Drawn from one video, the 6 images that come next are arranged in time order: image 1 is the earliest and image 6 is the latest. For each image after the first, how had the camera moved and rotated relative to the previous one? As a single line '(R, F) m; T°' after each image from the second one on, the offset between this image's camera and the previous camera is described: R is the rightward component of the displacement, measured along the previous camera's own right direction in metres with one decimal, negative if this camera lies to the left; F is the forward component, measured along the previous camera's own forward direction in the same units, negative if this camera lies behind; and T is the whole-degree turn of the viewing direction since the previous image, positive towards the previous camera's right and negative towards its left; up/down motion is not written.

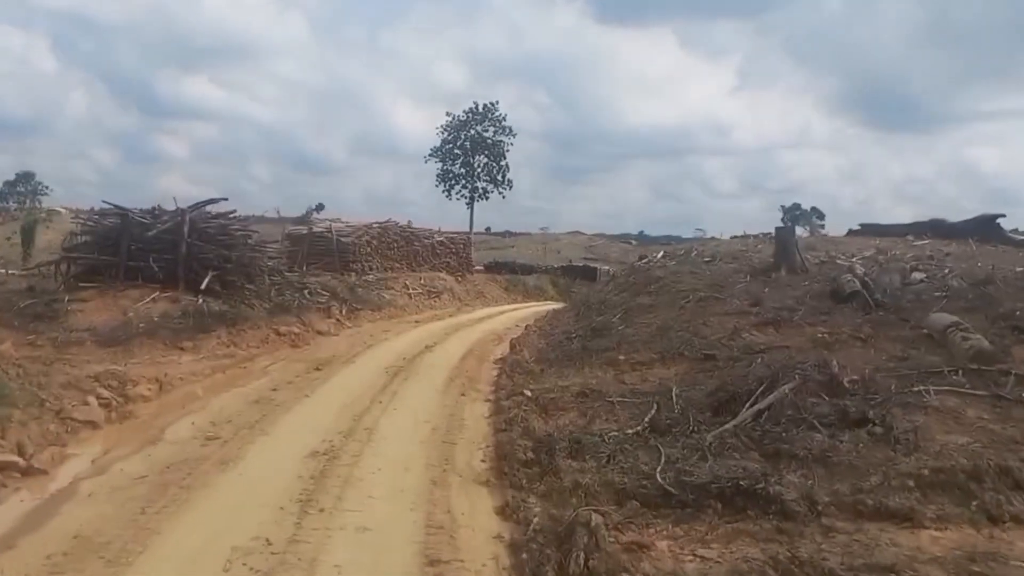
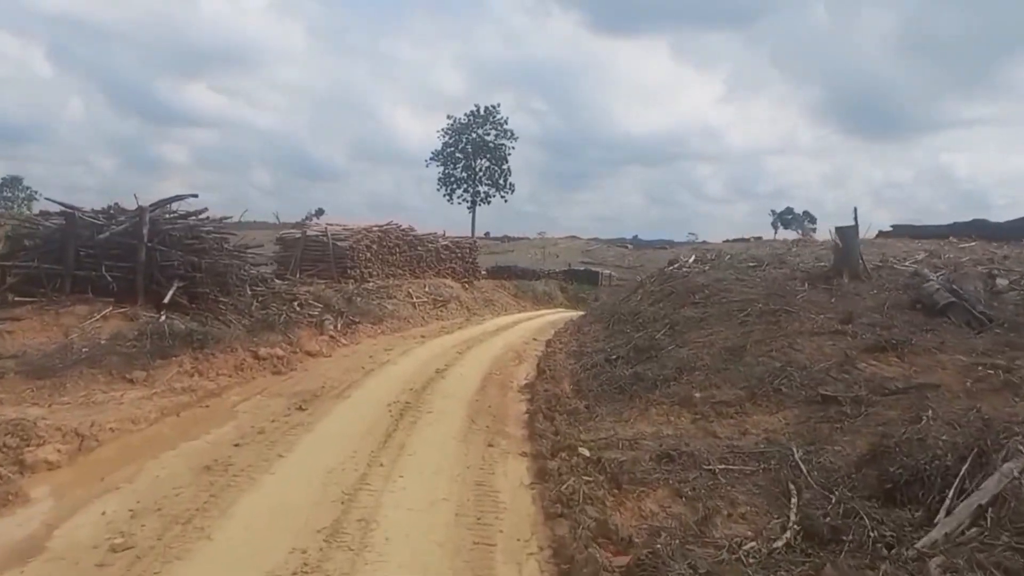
(-0.4, +2.8) m; 0°
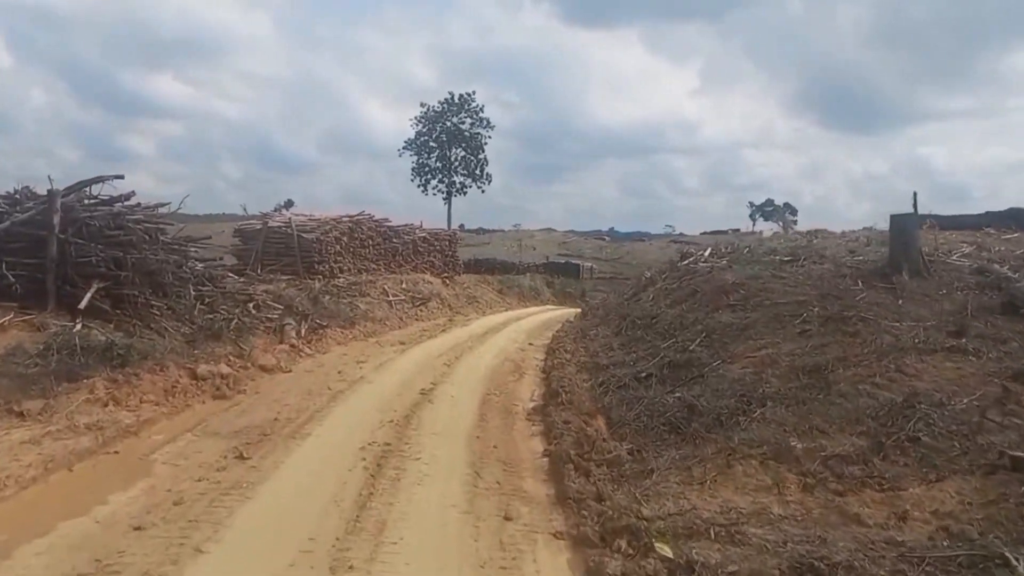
(-0.3, +2.7) m; +1°
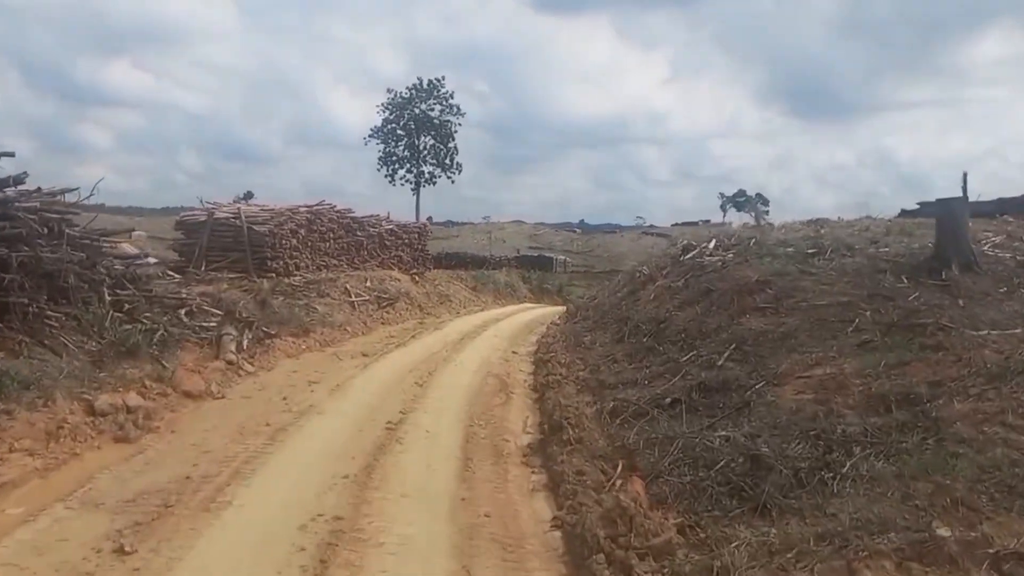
(-0.2, +2.2) m; +2°
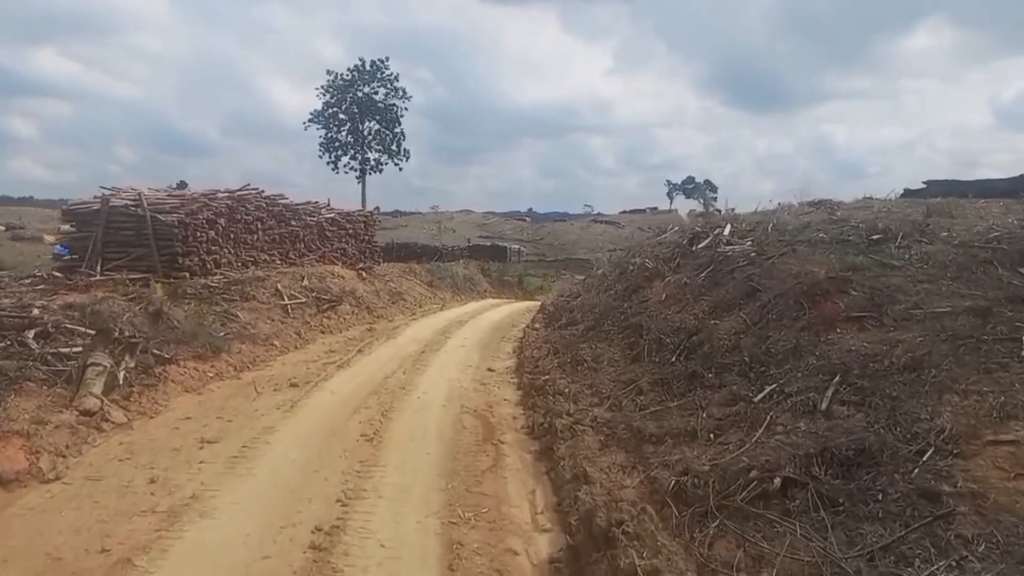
(-0.3, +3.4) m; +3°
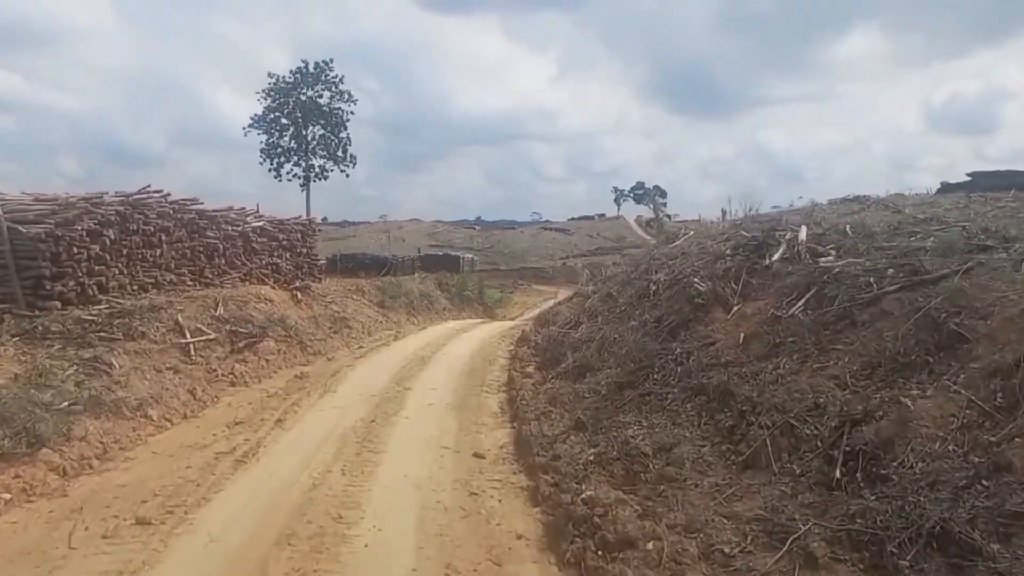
(-0.4, +4.4) m; +3°
